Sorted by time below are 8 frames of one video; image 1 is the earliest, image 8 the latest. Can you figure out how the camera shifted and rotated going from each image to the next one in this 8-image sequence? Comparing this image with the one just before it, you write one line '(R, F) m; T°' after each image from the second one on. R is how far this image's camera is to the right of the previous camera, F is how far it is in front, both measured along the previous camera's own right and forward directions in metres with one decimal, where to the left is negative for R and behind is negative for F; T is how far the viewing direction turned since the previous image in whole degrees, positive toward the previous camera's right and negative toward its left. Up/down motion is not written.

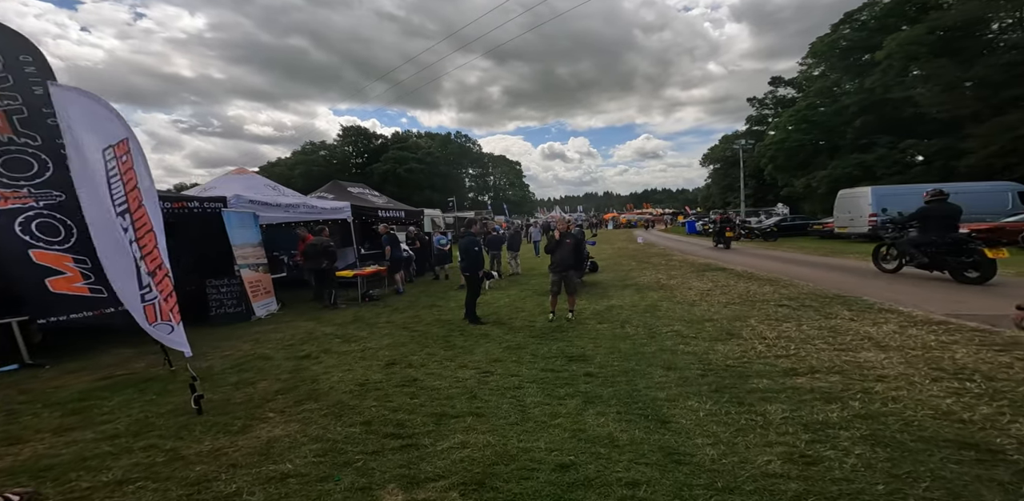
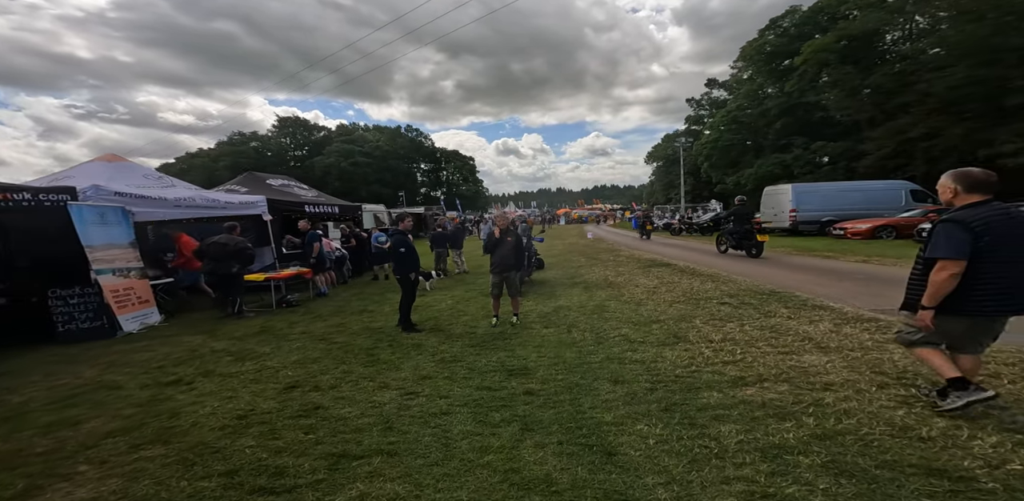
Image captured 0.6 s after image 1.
(+0.2, +0.5) m; +5°
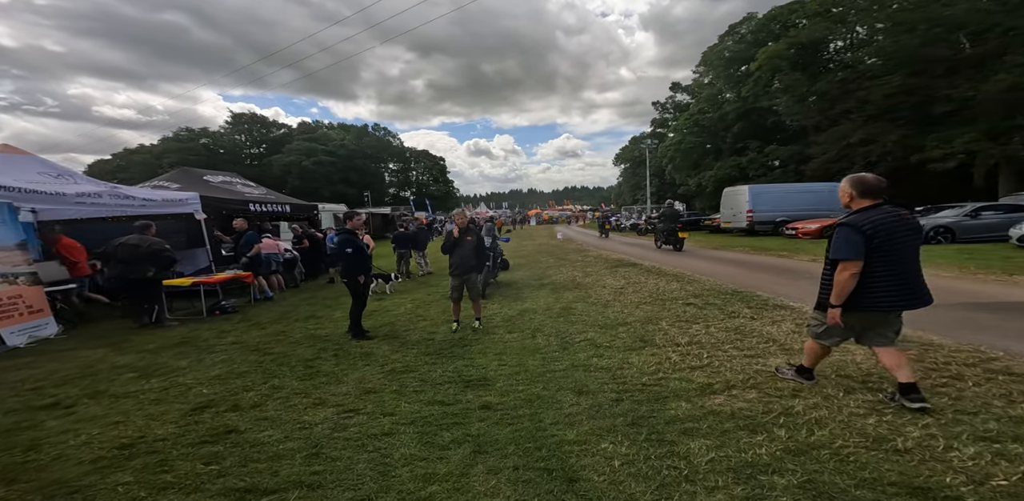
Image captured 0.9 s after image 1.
(+0.1, +0.4) m; +3°
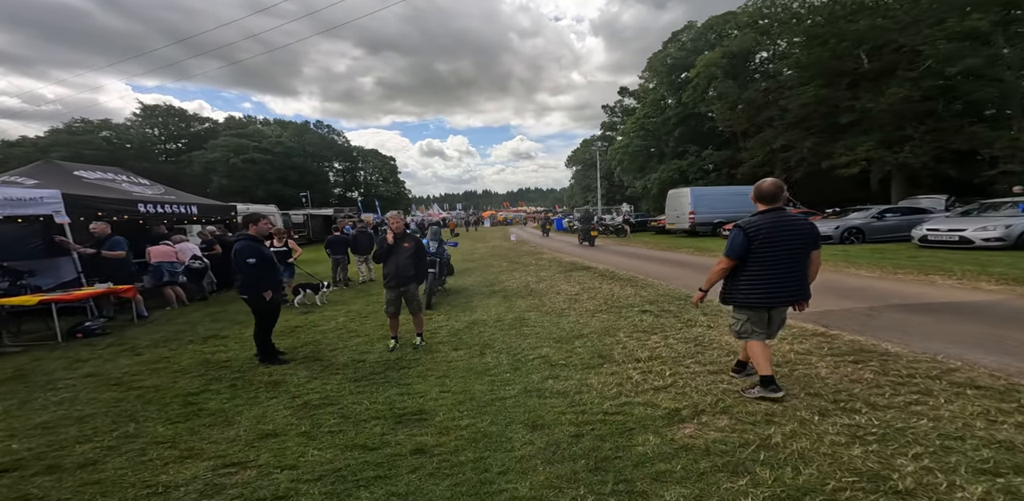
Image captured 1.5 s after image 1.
(+0.1, +0.7) m; +5°
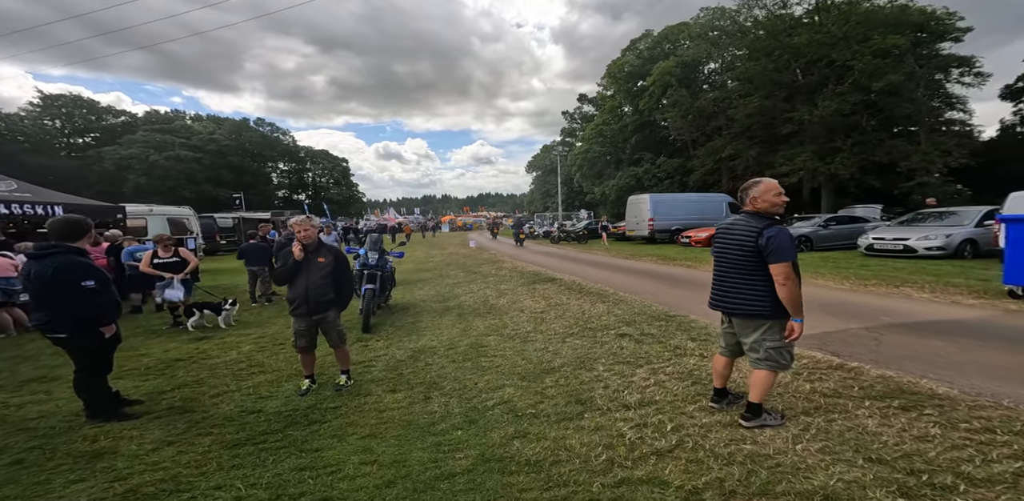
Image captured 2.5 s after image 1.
(0.0, +1.3) m; +5°
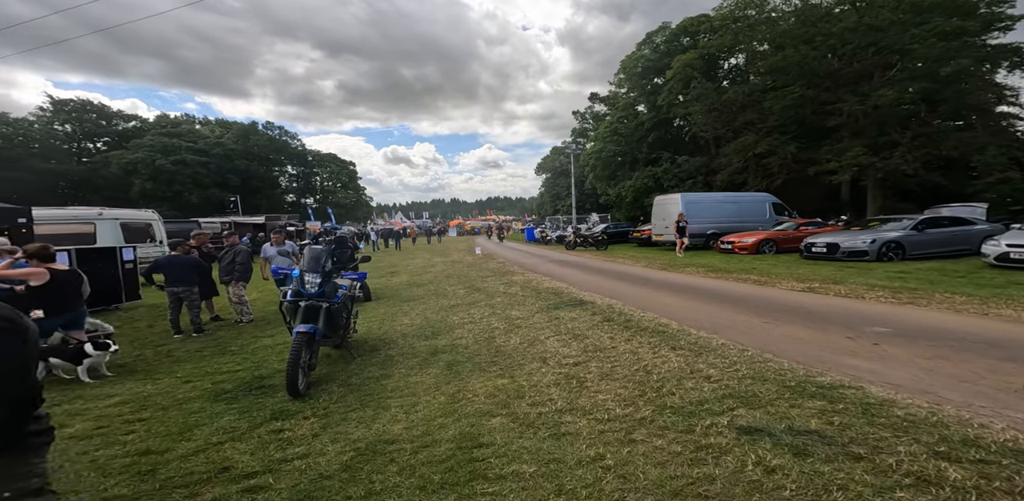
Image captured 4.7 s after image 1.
(-0.1, +2.9) m; -1°
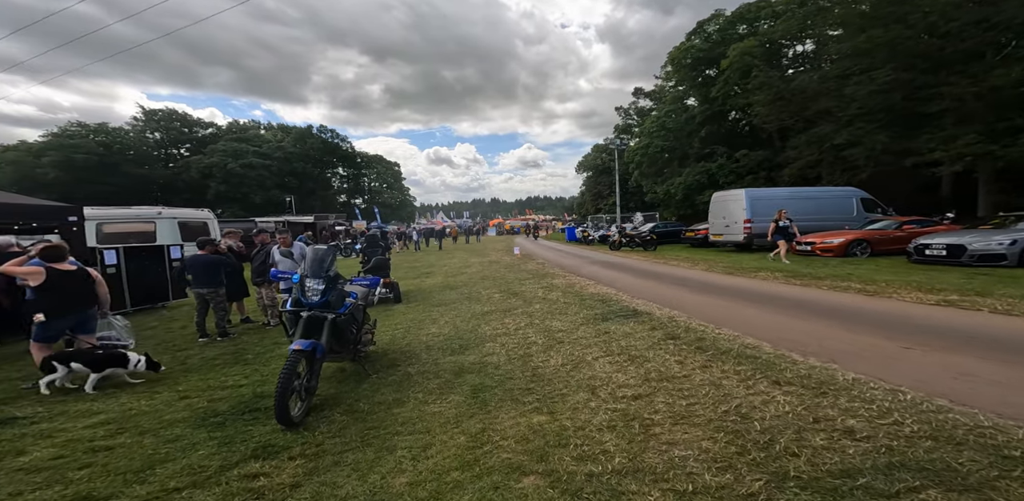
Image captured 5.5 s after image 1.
(0.0, +1.1) m; -5°
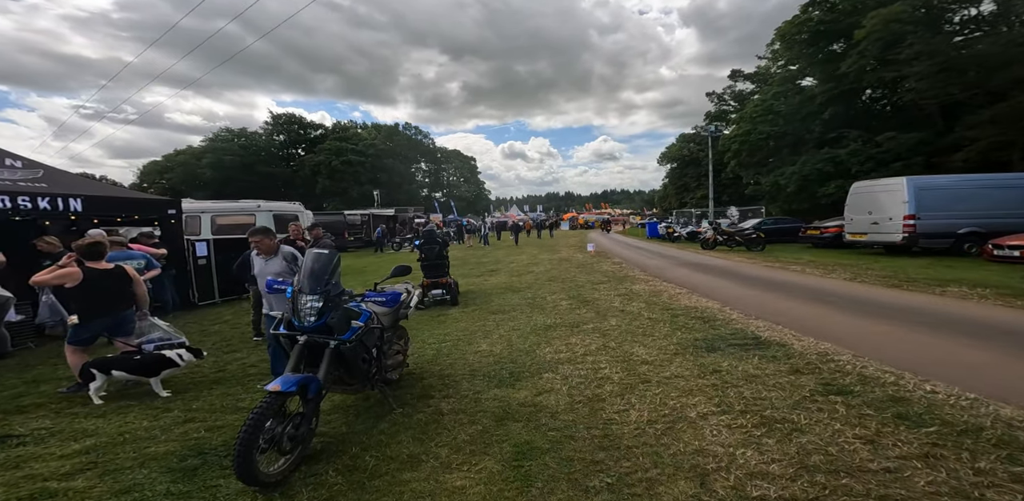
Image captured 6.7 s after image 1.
(+0.1, +1.5) m; -8°
